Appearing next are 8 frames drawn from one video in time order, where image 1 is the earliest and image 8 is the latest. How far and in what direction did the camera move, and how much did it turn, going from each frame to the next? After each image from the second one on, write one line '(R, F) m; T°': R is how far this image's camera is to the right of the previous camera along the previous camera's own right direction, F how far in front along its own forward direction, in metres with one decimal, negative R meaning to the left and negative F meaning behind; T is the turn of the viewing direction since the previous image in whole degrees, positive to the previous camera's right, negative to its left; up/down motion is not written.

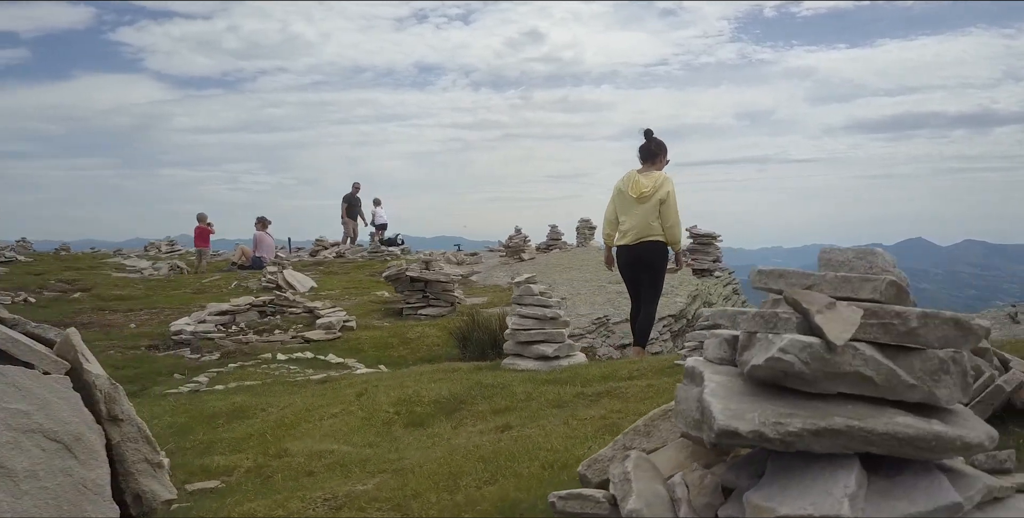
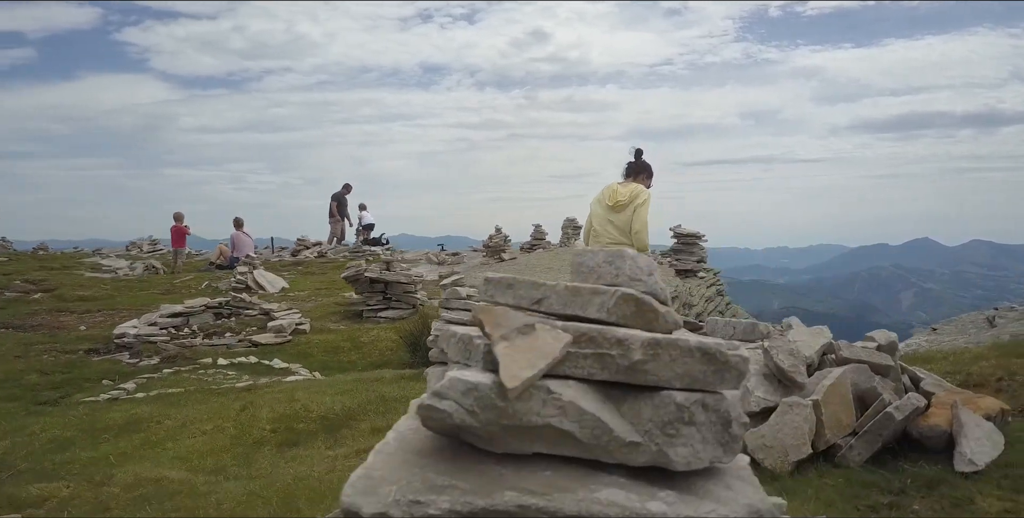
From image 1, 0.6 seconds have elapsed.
(+0.7, +0.5) m; 0°
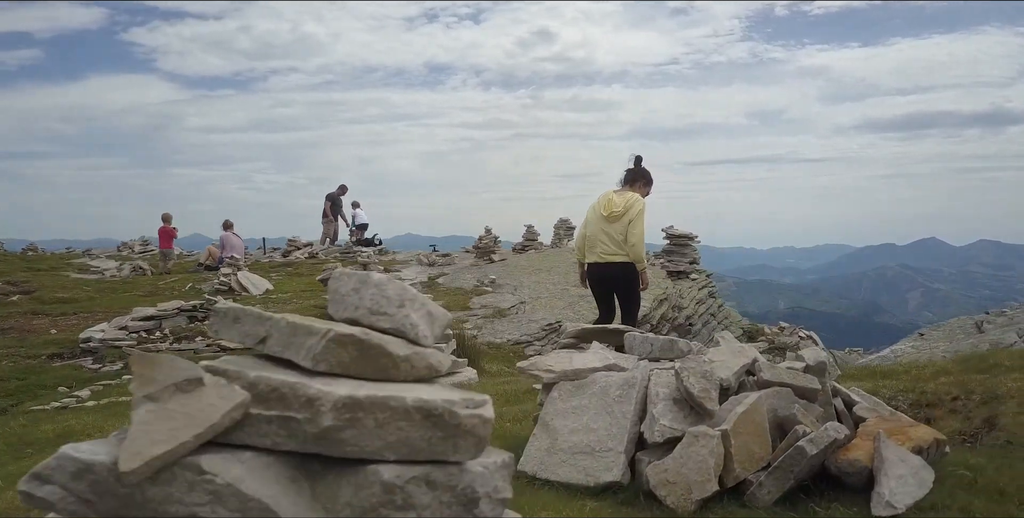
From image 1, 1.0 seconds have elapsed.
(+0.4, +0.3) m; 0°
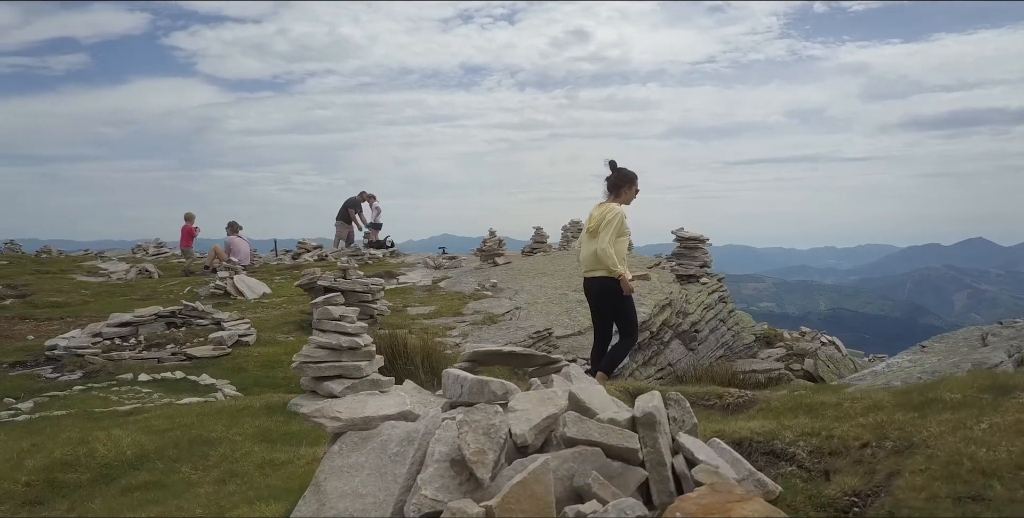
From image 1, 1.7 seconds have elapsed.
(+0.8, +0.6) m; -3°
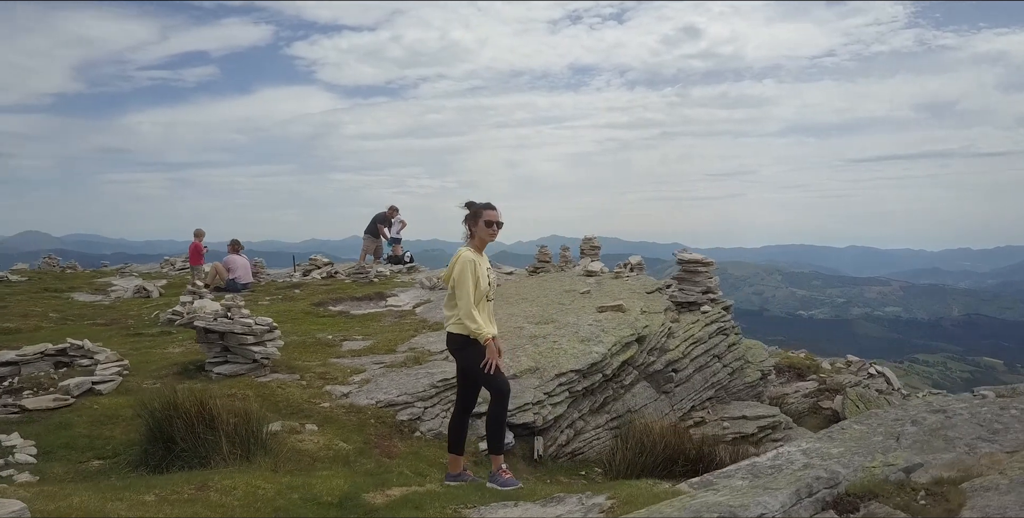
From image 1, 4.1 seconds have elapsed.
(+3.1, +1.9) m; -8°
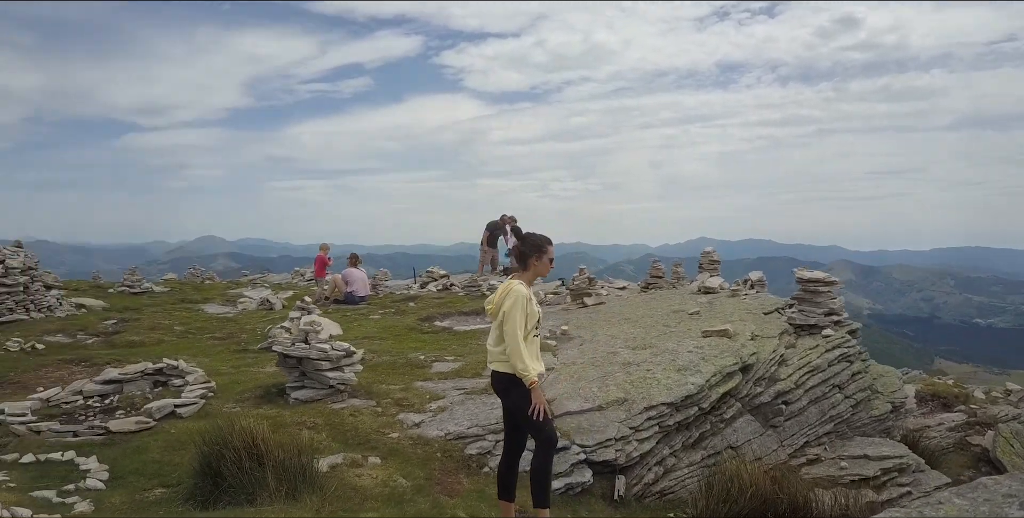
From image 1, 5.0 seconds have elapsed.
(+0.9, +0.7) m; -10°
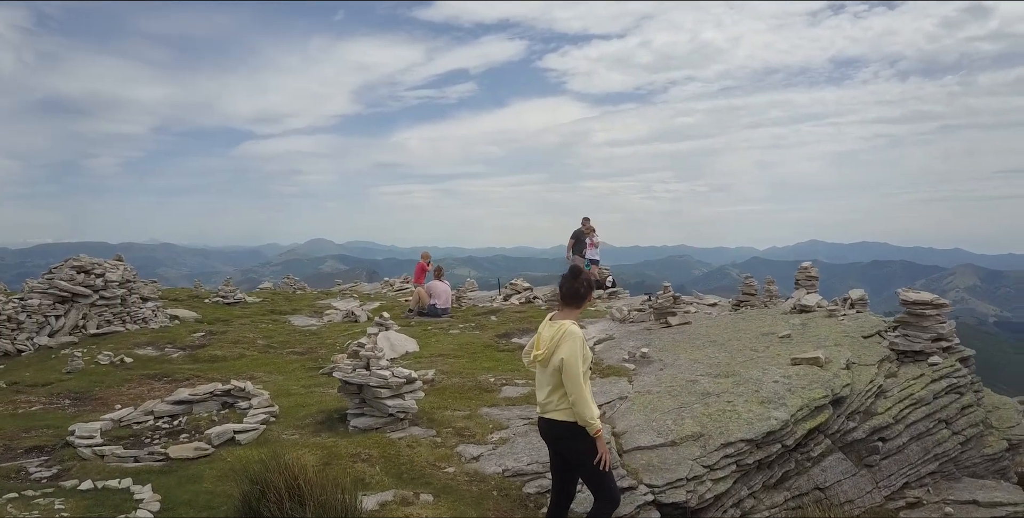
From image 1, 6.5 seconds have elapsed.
(+0.5, +0.6) m; -7°
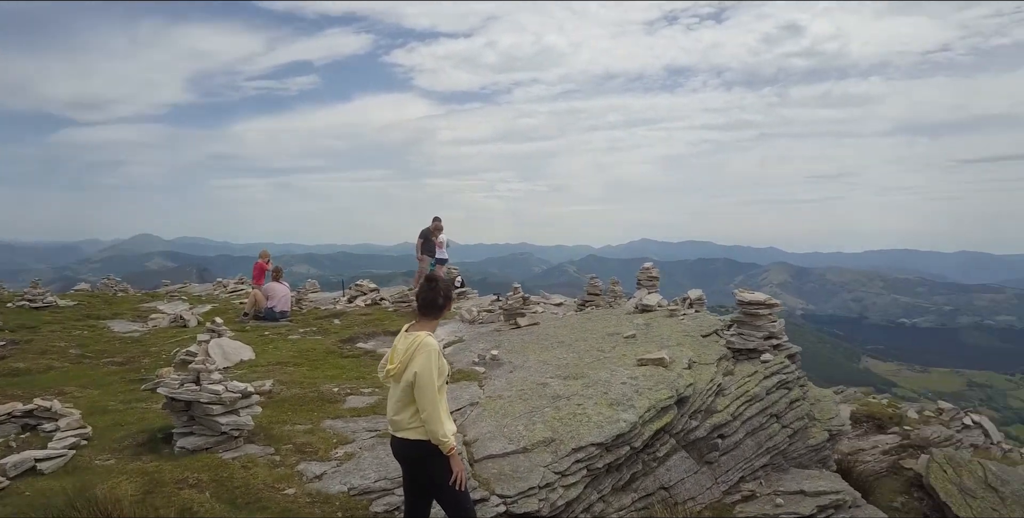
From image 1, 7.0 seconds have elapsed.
(0.0, +0.5) m; +11°
